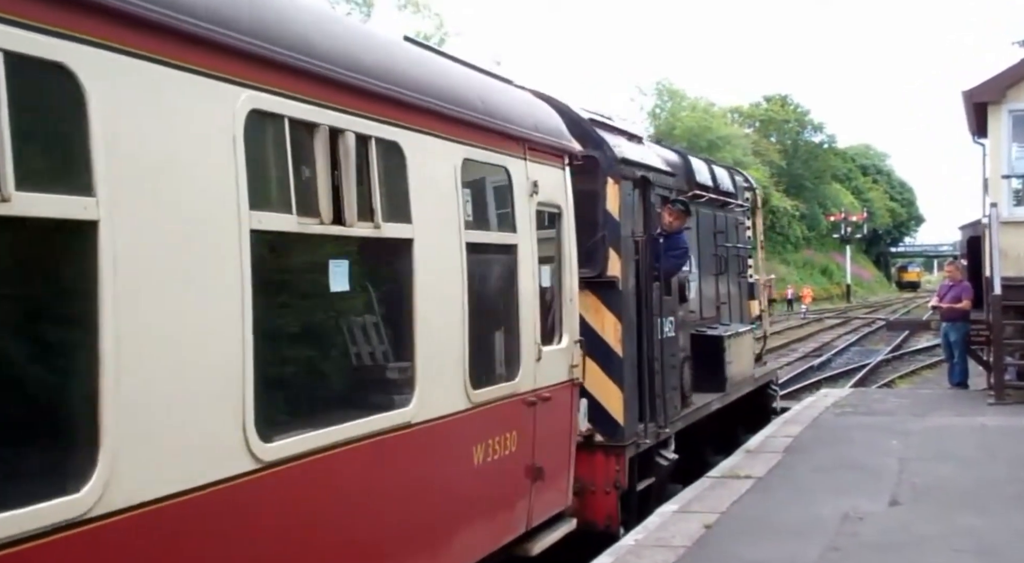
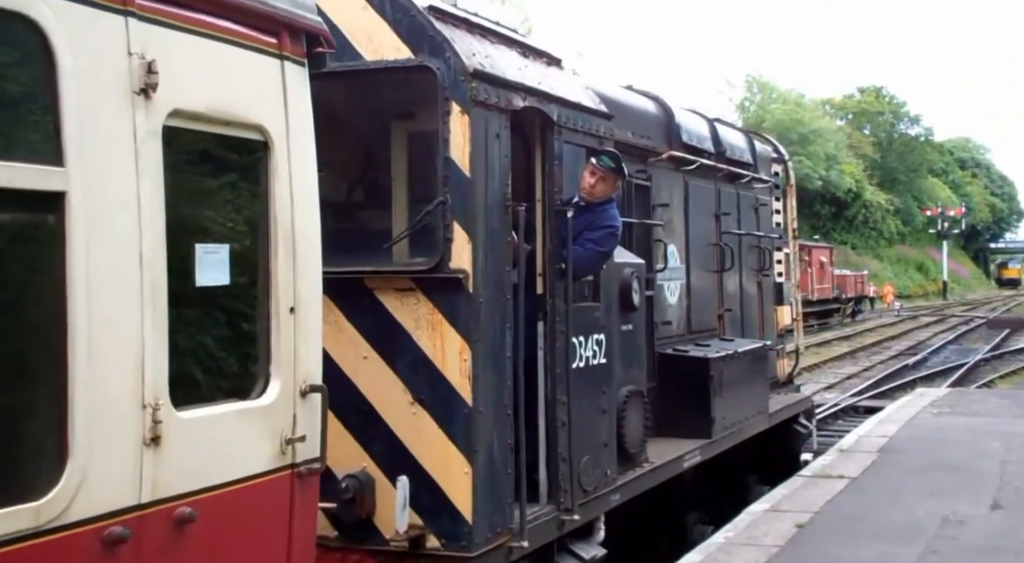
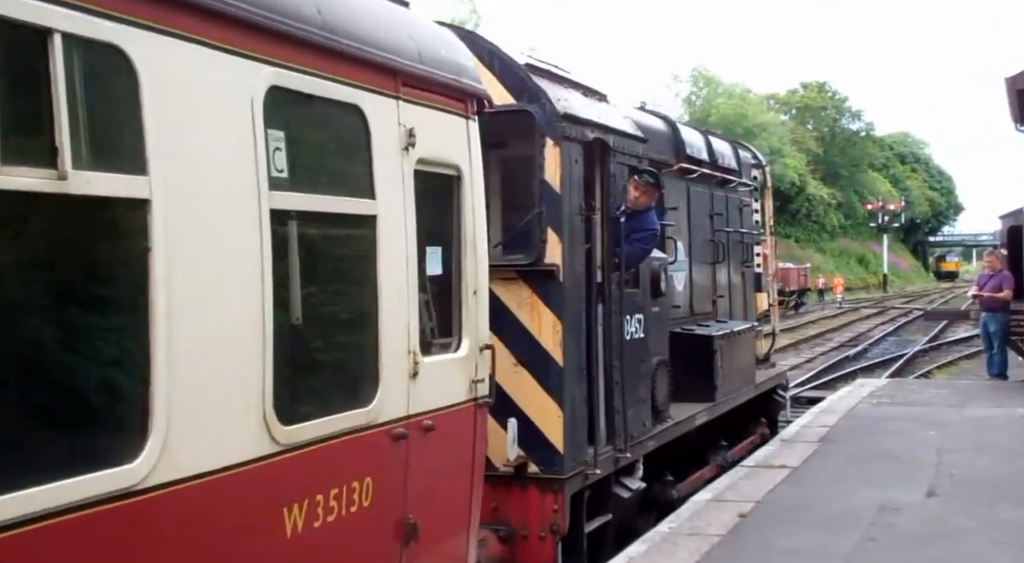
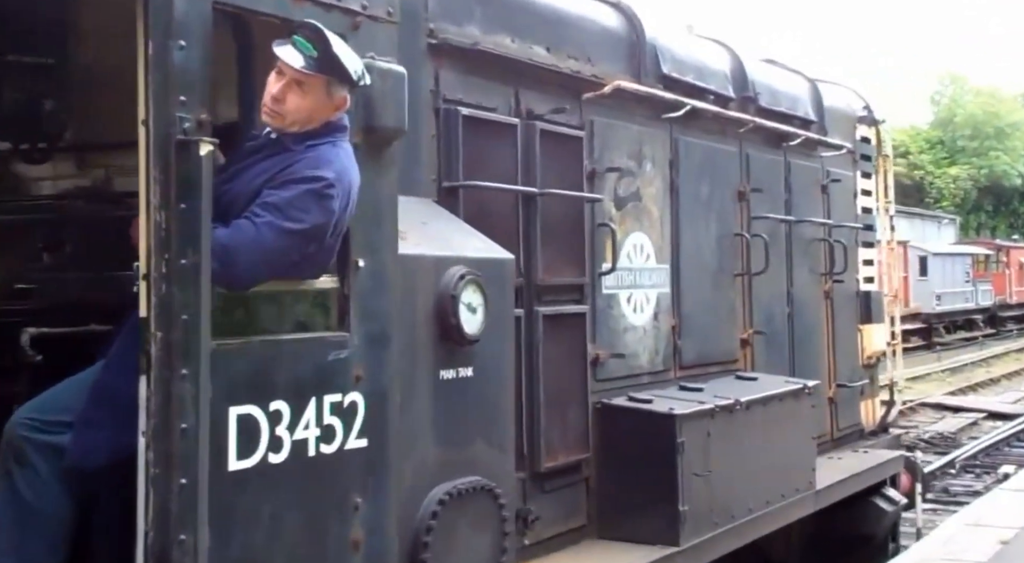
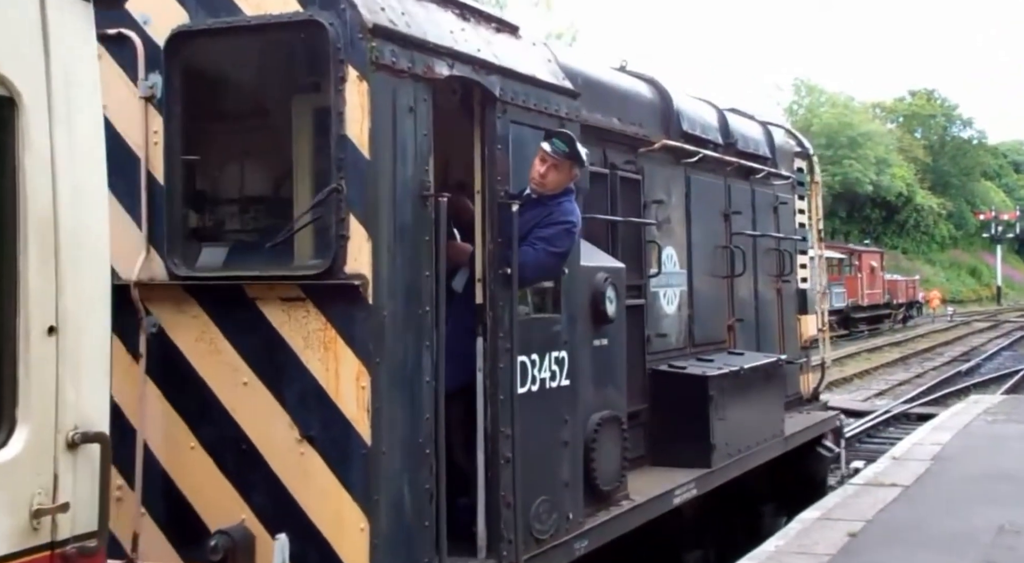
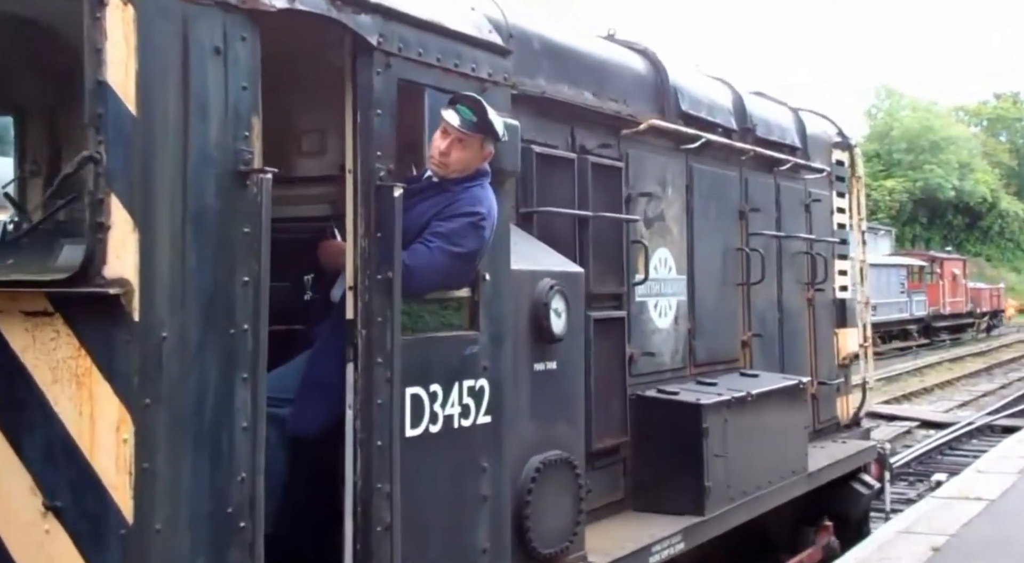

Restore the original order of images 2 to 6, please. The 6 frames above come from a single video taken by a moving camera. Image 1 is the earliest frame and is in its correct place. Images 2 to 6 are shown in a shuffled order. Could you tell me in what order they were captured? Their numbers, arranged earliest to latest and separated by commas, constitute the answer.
3, 2, 5, 6, 4
